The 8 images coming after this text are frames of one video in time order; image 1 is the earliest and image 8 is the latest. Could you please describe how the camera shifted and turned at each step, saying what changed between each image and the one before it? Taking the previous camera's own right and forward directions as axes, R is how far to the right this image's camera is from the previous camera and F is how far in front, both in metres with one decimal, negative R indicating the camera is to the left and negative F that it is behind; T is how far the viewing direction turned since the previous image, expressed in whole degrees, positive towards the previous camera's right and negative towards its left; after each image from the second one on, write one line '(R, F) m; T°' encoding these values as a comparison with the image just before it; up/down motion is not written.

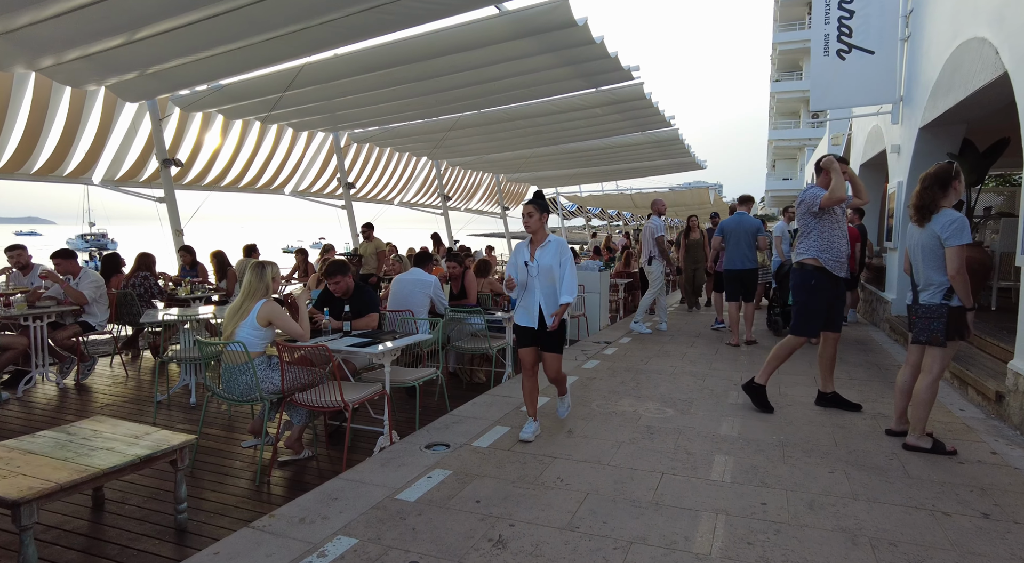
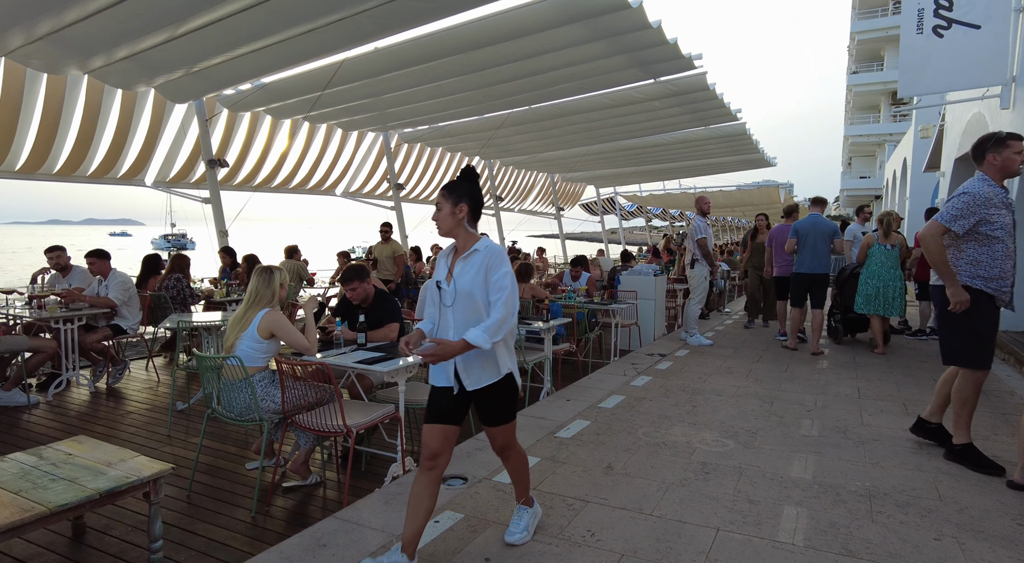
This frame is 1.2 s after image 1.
(+0.2, +0.6) m; -6°
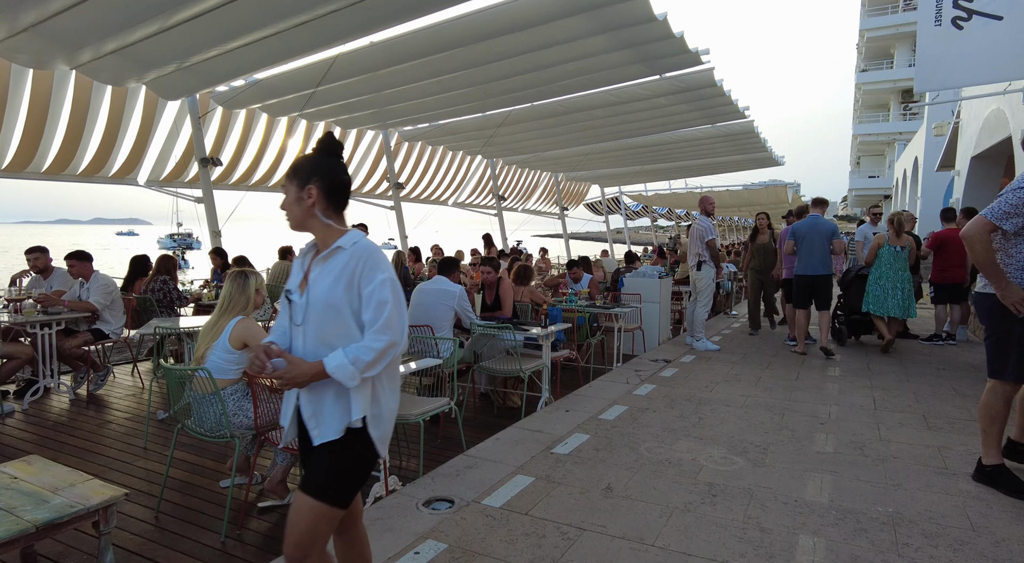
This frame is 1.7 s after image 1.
(+0.1, +0.3) m; -1°
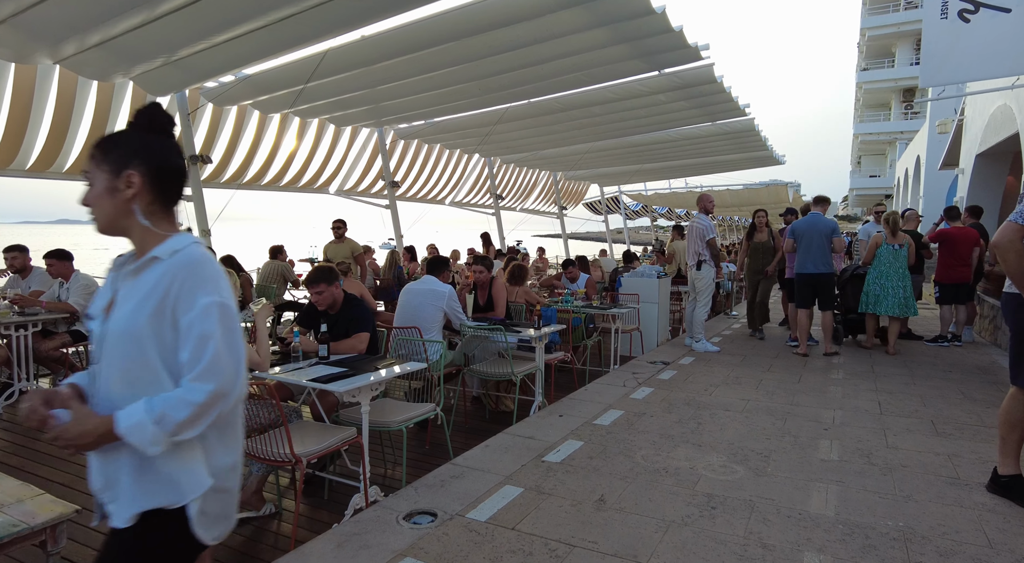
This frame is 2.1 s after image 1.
(+0.1, +0.2) m; 0°
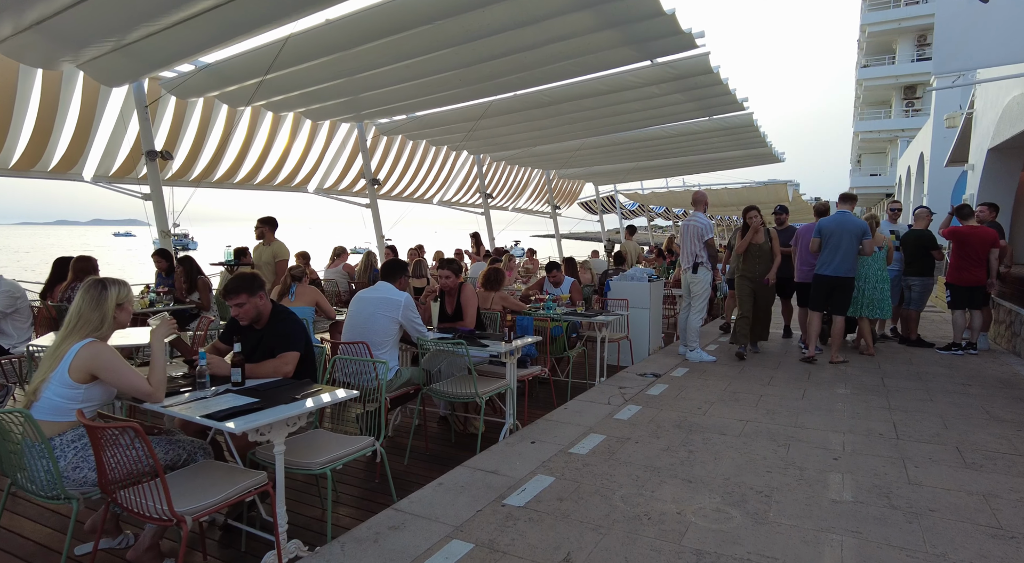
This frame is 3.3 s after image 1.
(+0.3, +0.6) m; 0°
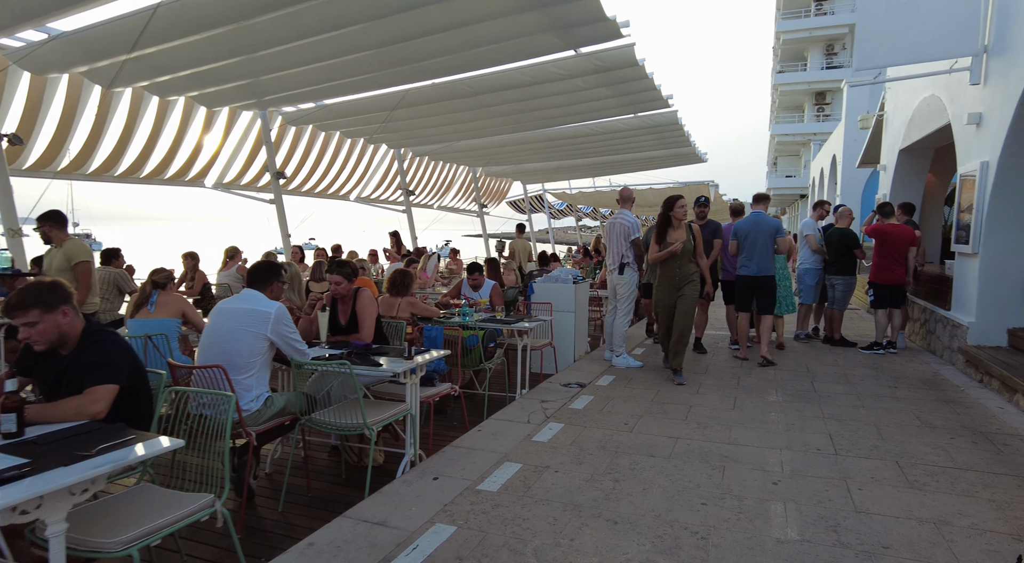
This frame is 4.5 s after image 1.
(+0.2, +0.6) m; +7°
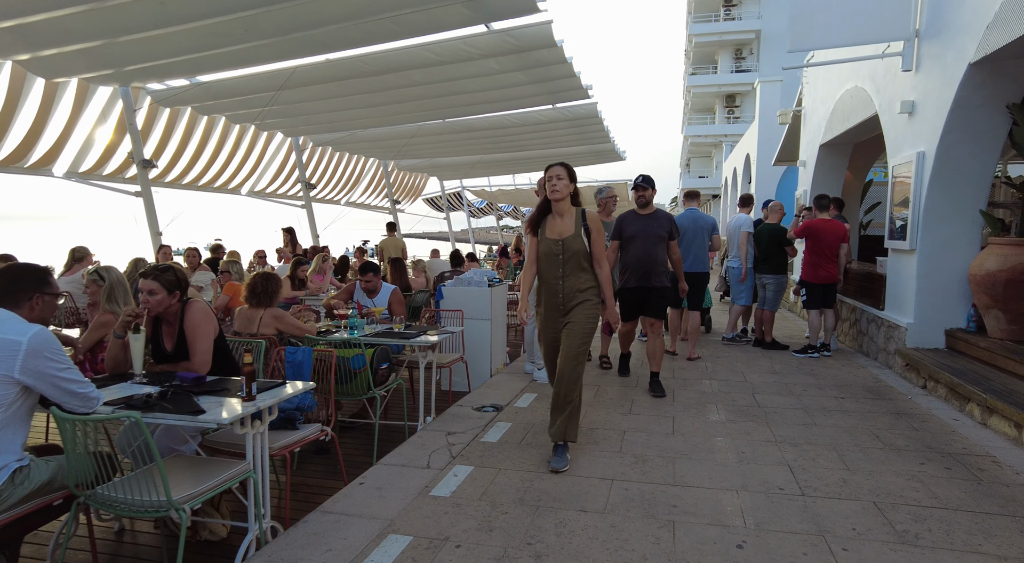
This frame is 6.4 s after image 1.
(+0.2, +1.0) m; +8°
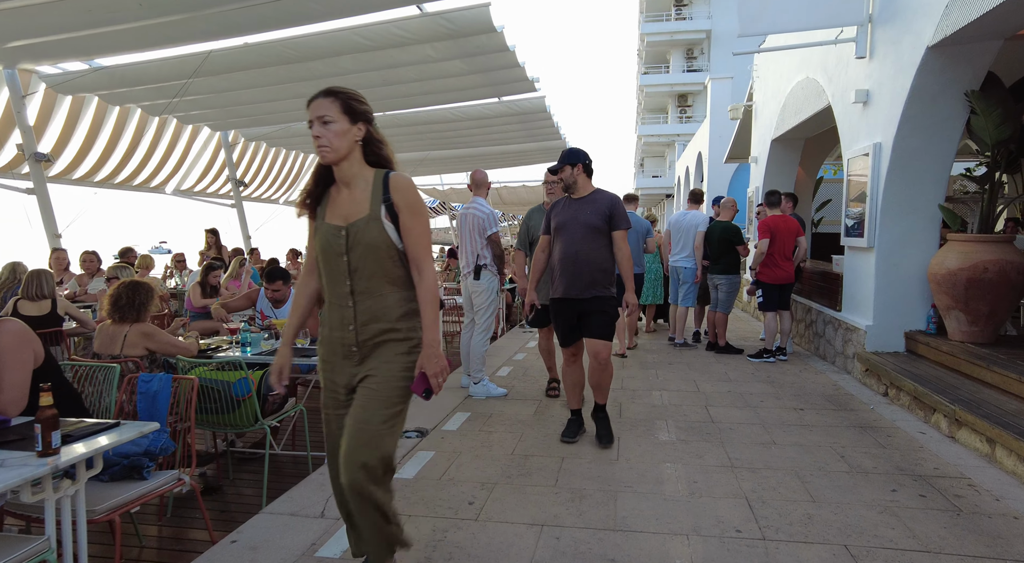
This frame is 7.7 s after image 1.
(+0.3, +0.6) m; +4°
